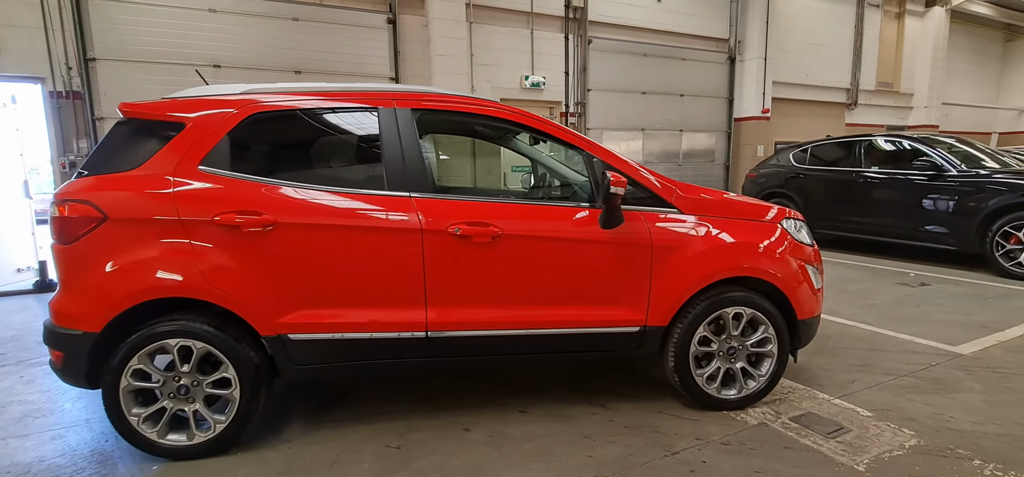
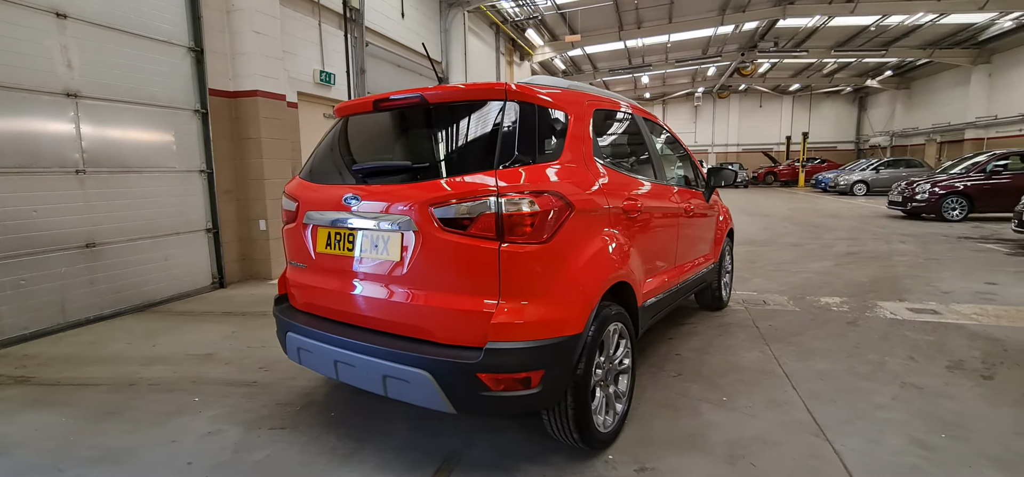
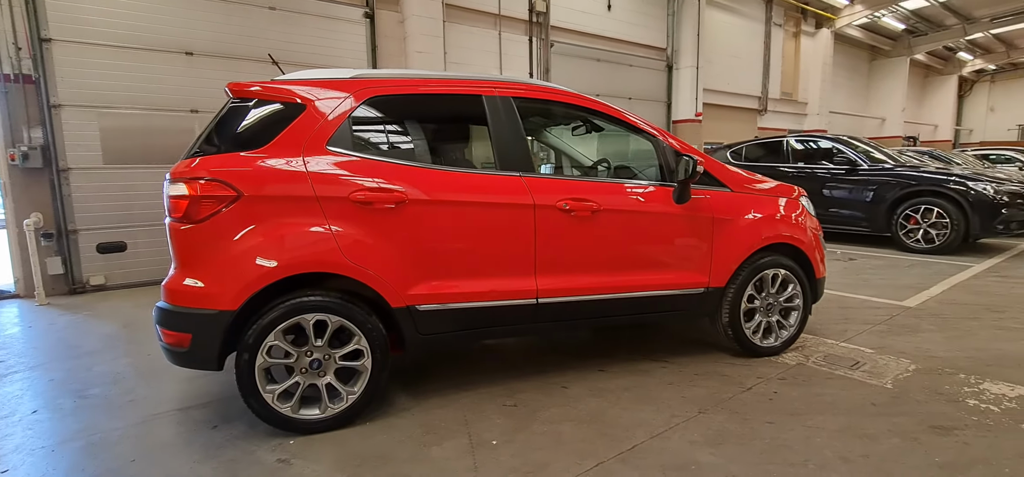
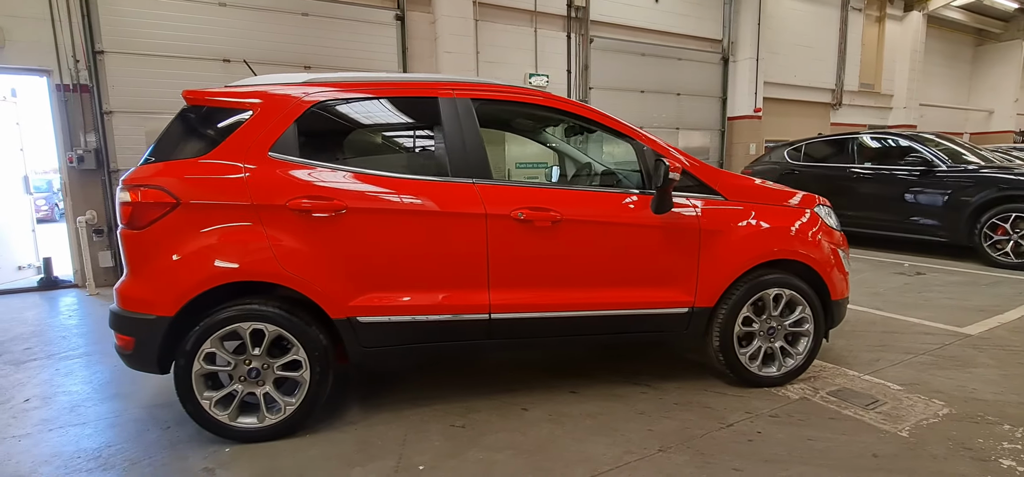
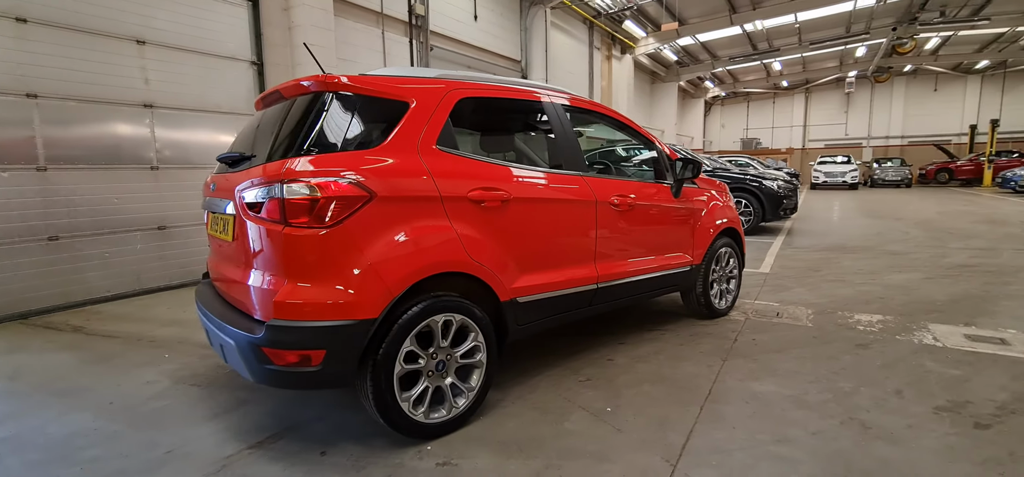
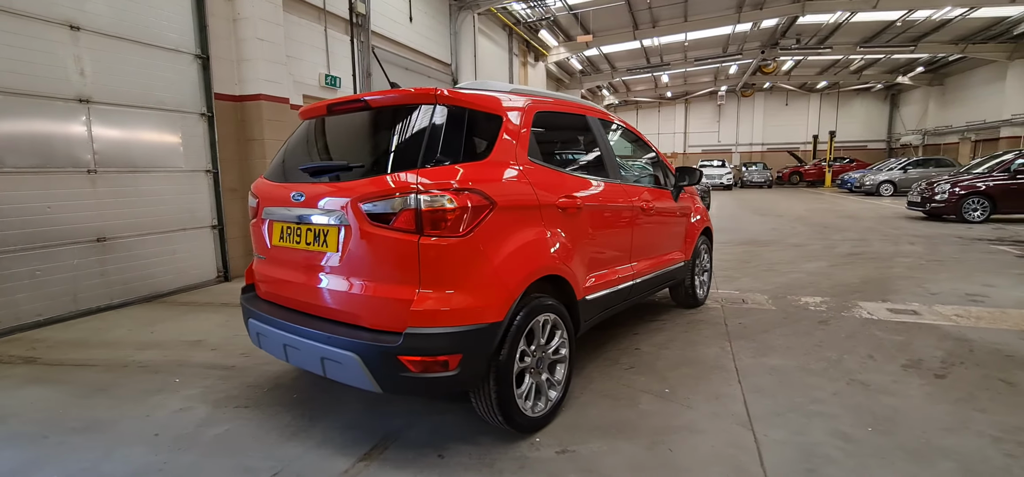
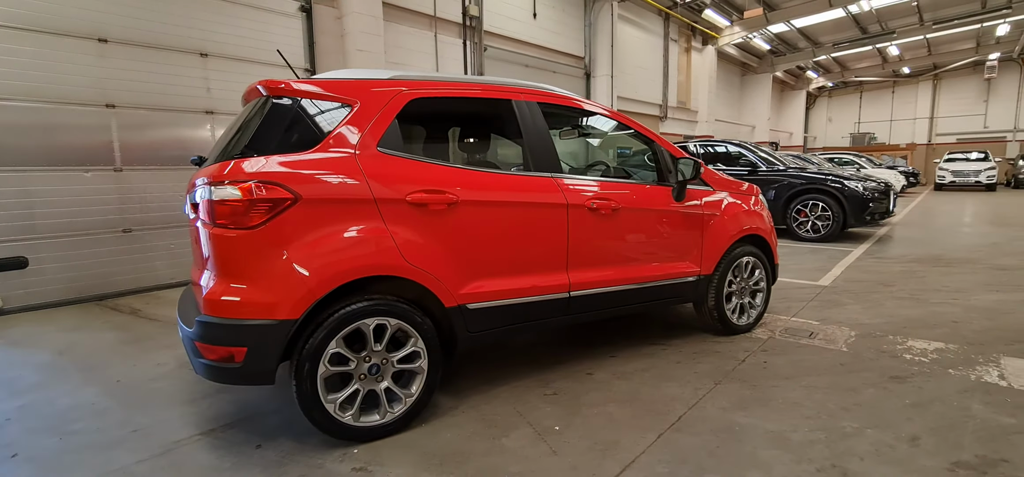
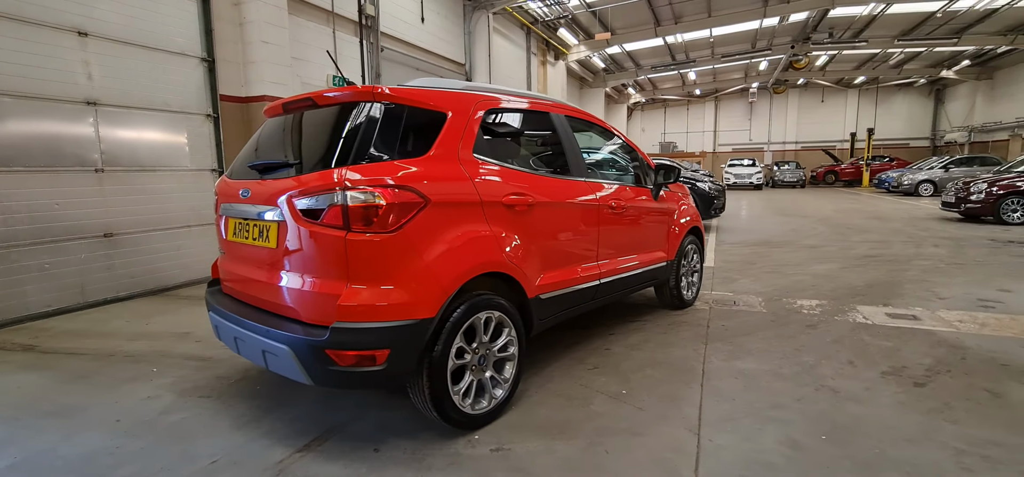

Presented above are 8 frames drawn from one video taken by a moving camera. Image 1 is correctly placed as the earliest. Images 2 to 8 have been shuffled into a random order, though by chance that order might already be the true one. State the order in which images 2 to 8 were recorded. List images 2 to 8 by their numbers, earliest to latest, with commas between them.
4, 3, 7, 5, 8, 6, 2
